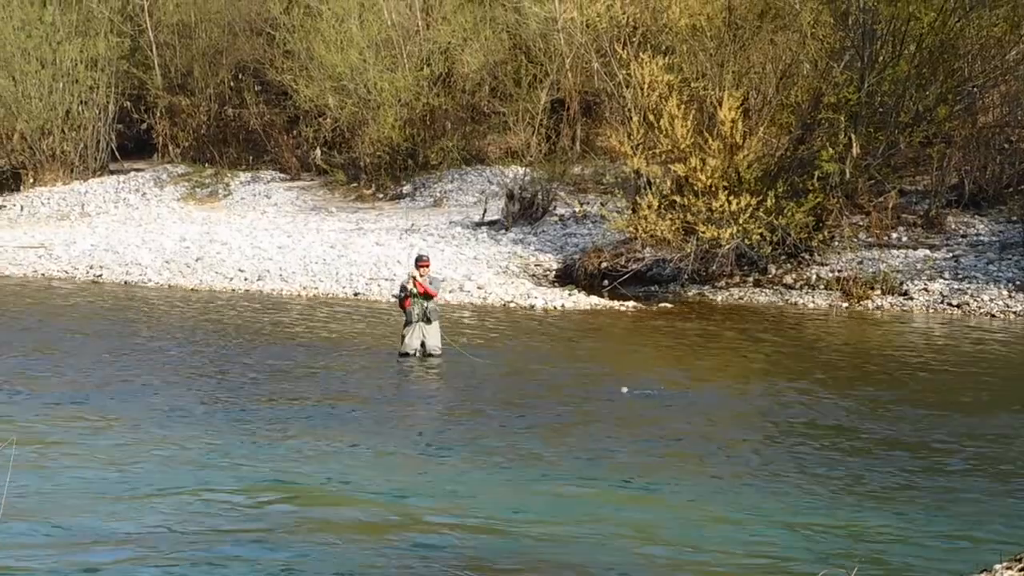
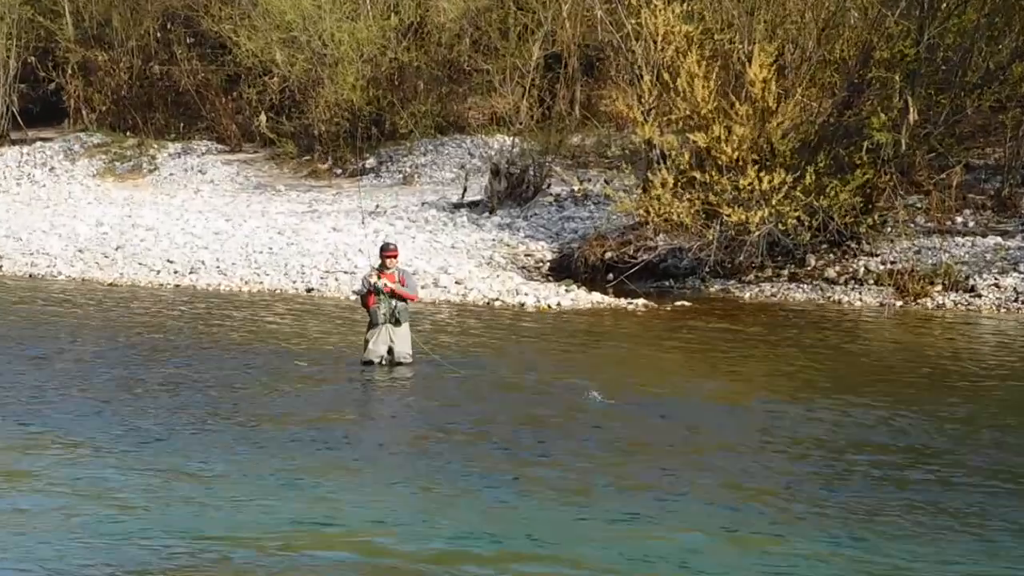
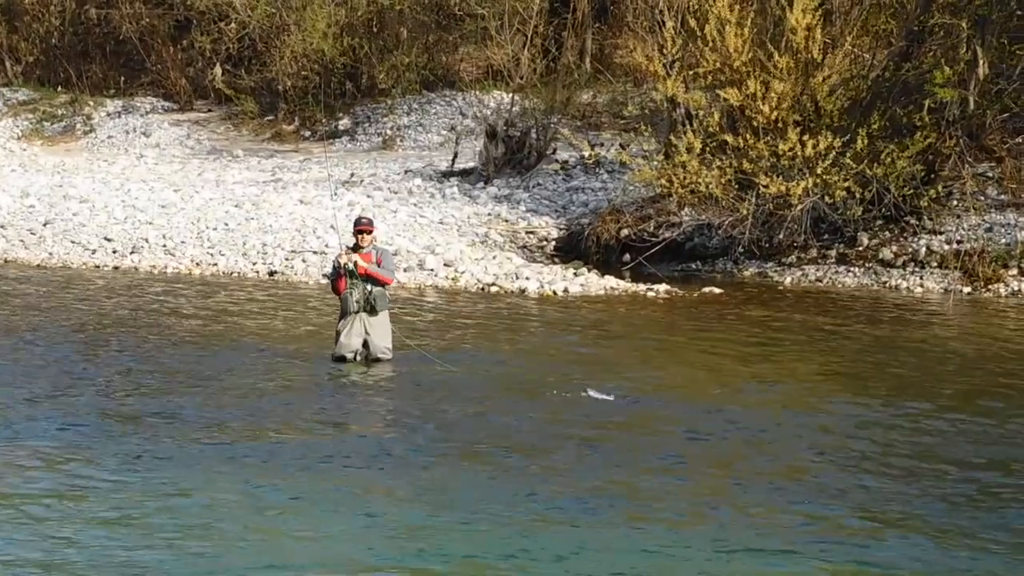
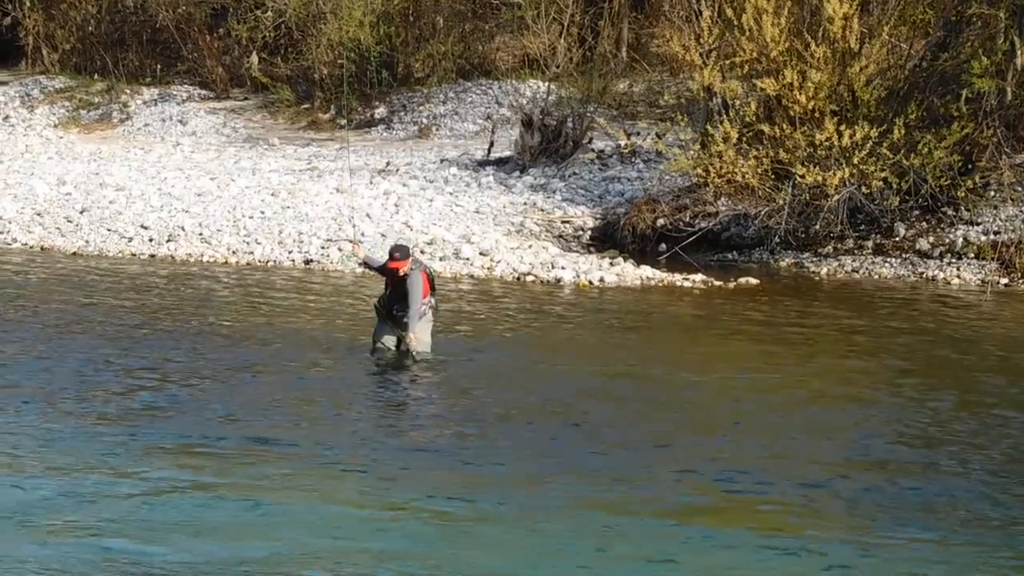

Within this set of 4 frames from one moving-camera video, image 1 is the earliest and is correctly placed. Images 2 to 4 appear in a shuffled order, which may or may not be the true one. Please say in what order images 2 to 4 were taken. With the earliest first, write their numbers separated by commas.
2, 3, 4
